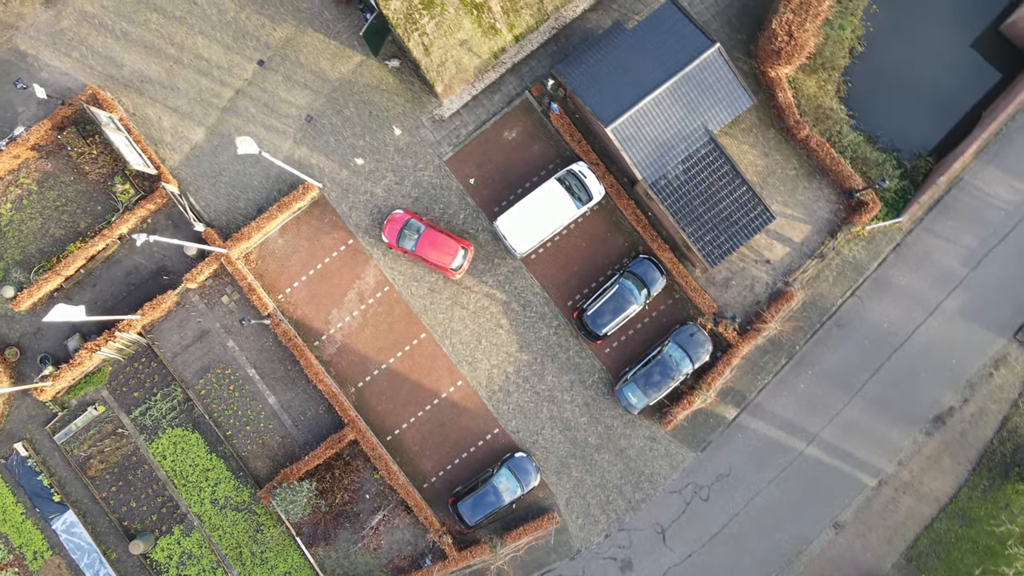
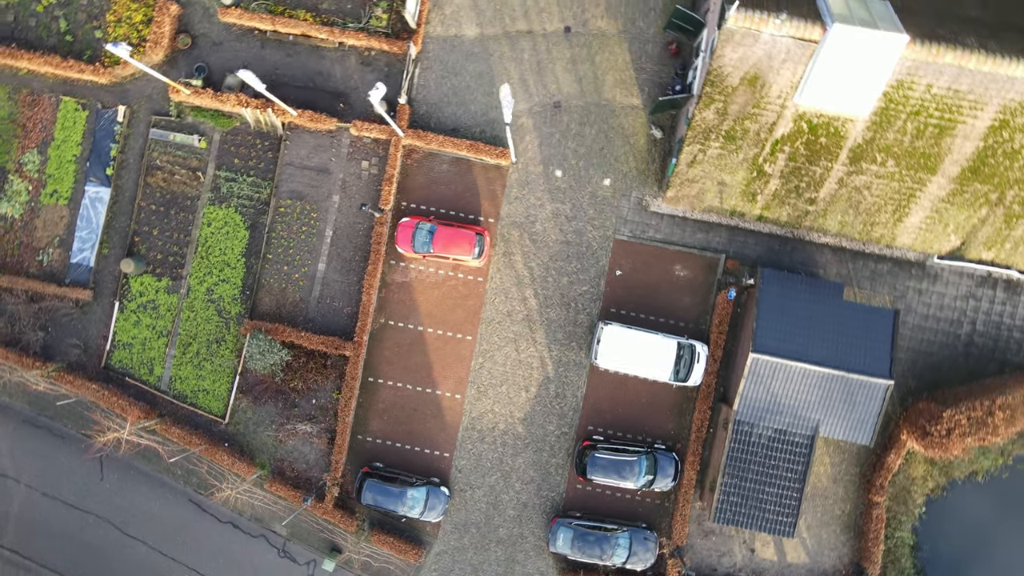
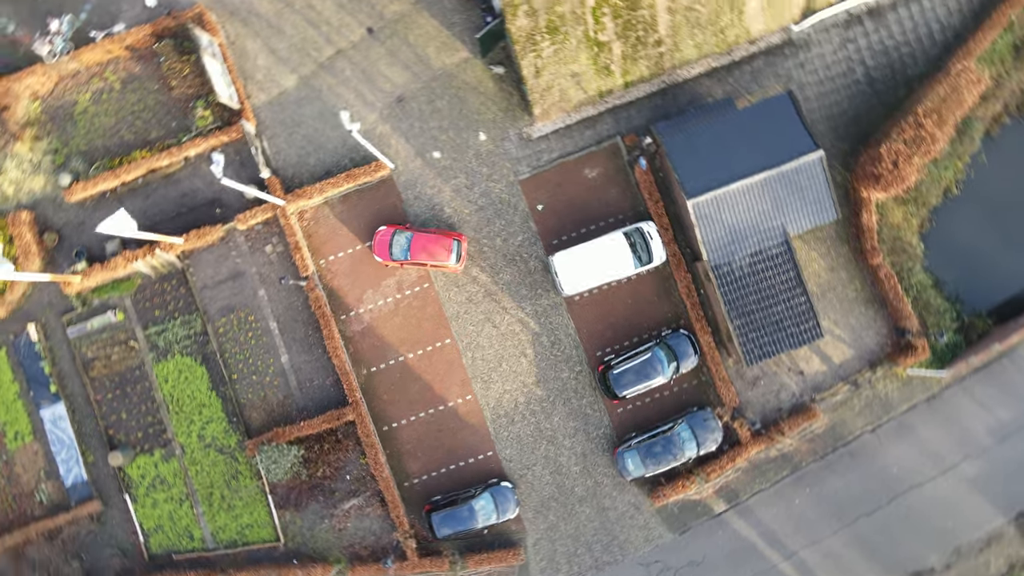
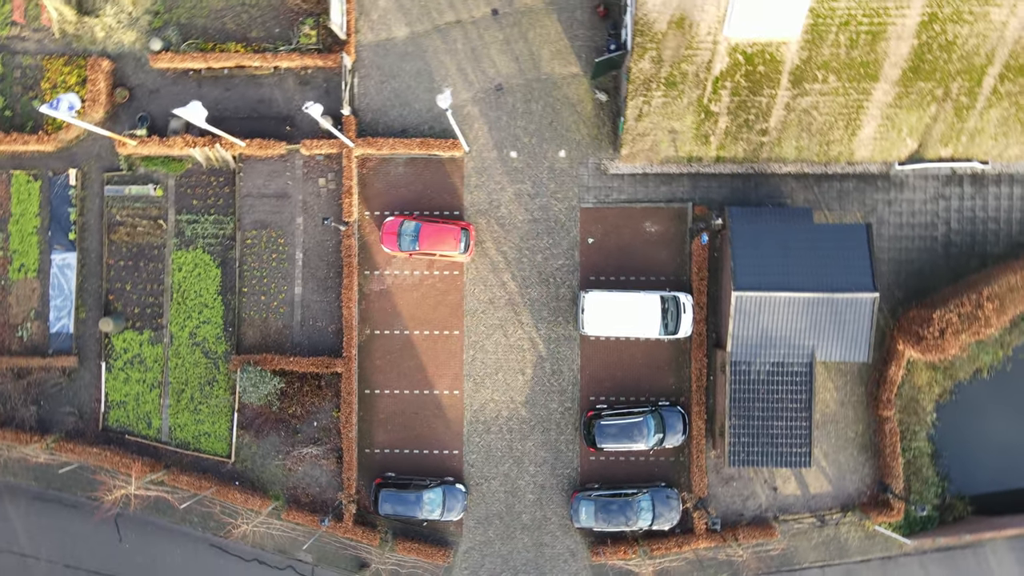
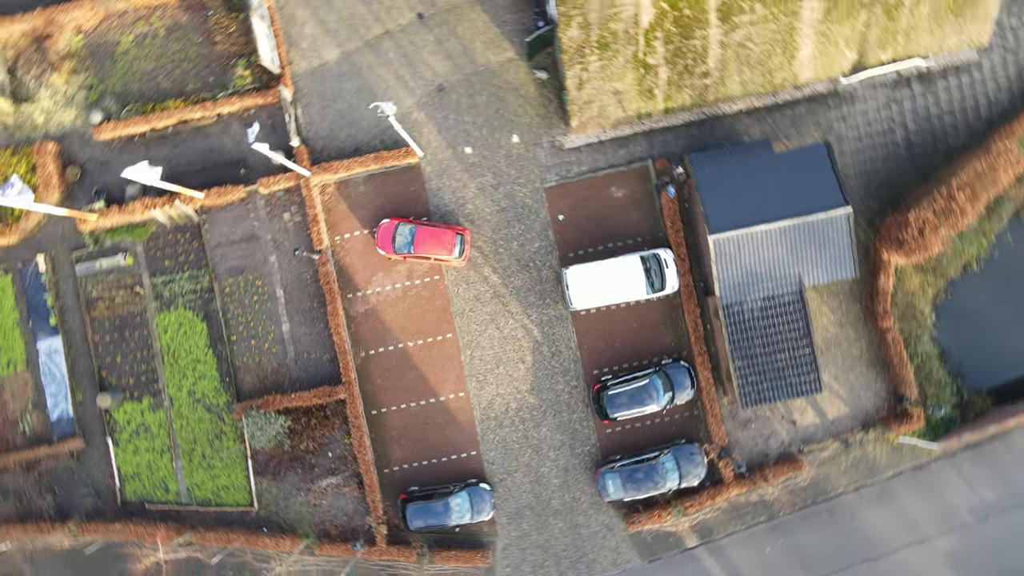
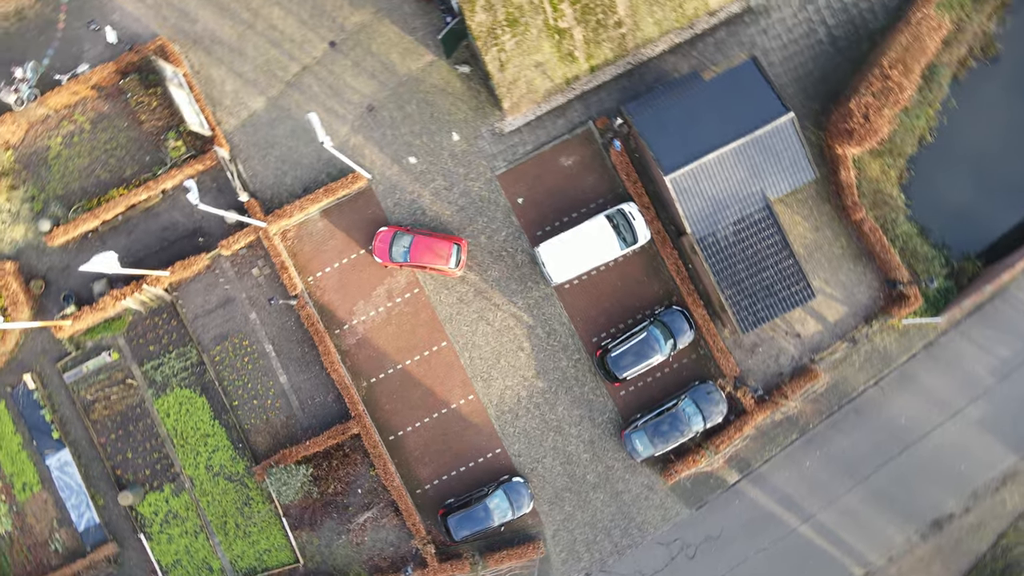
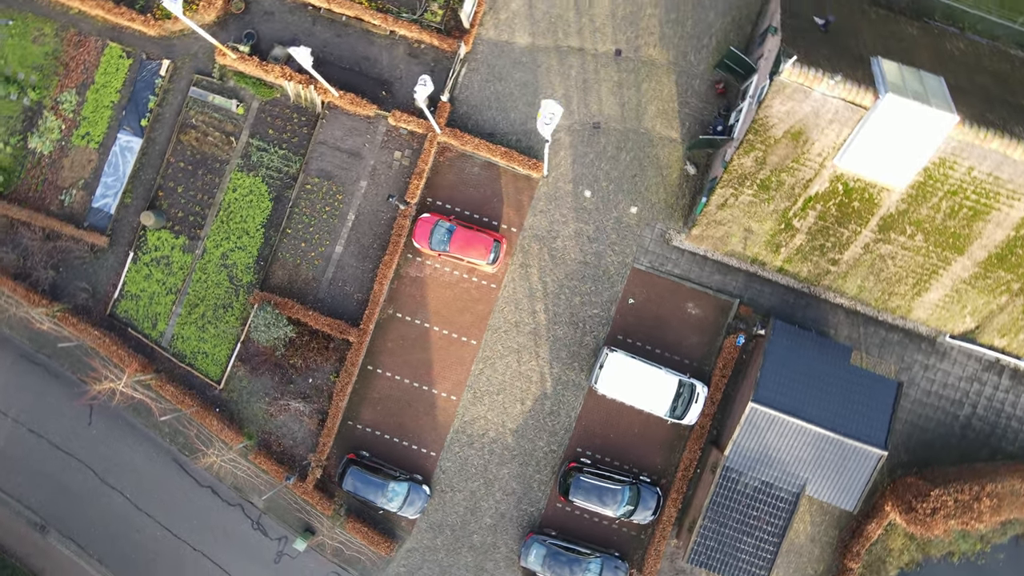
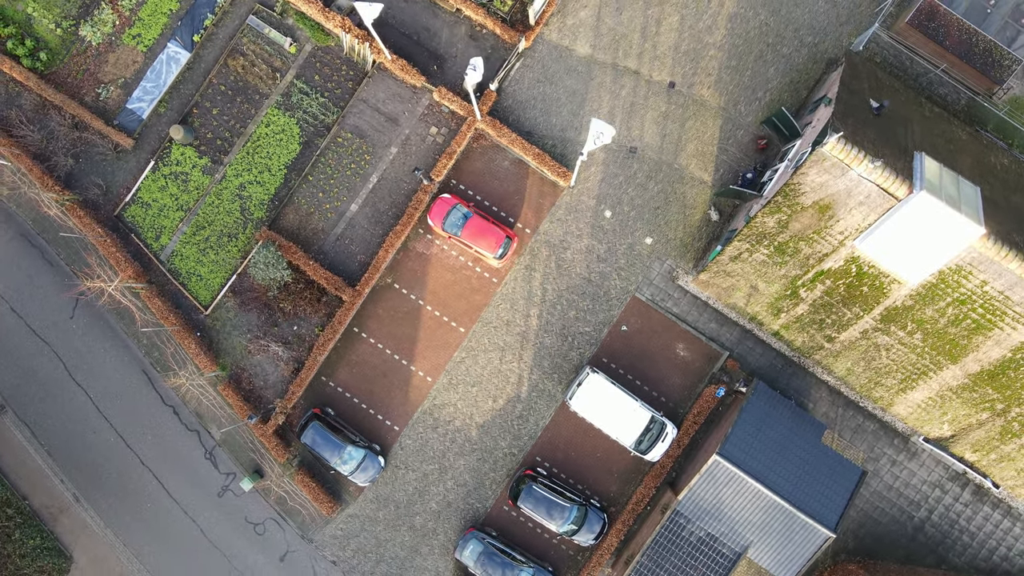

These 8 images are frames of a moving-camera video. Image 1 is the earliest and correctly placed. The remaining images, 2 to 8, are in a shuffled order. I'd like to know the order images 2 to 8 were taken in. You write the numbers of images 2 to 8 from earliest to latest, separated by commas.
6, 3, 5, 4, 2, 7, 8
